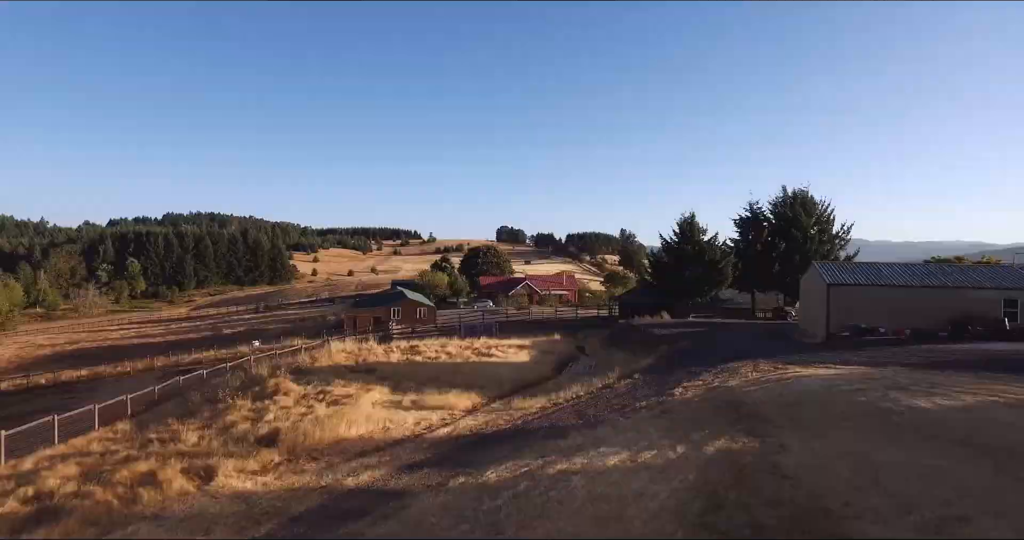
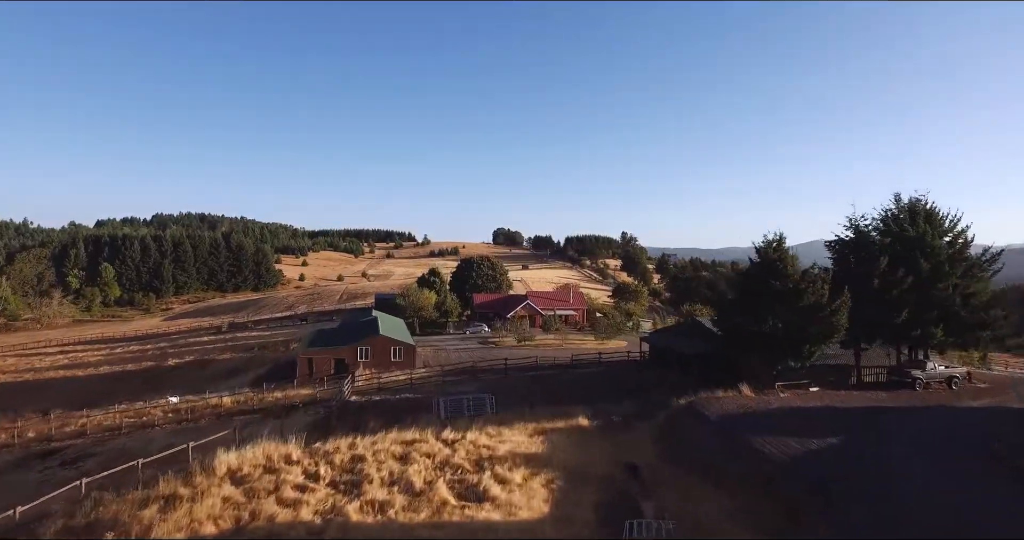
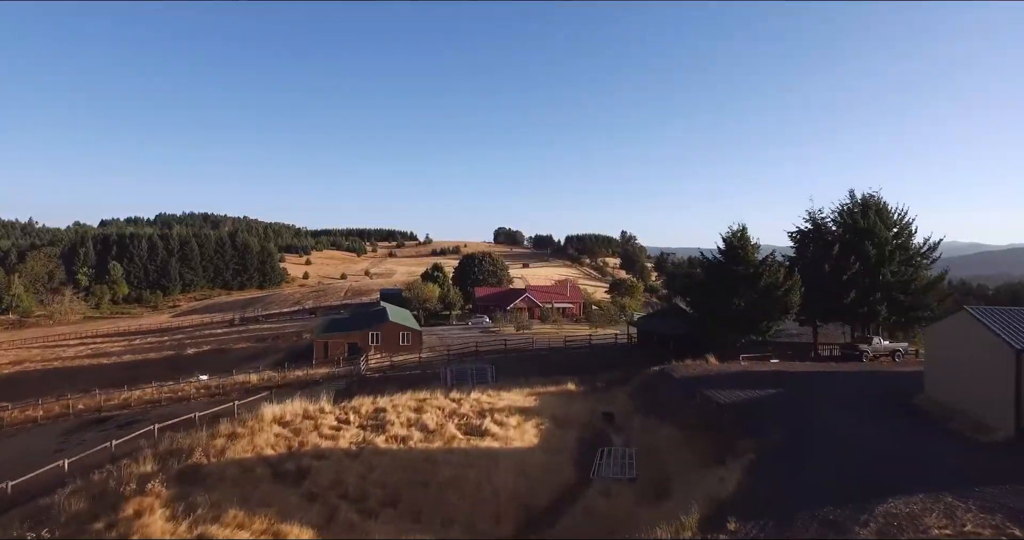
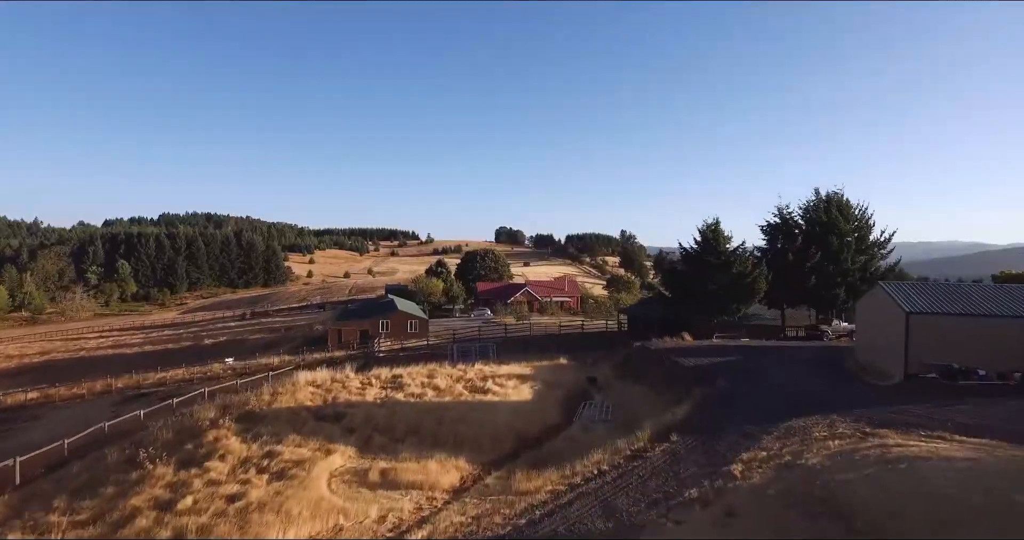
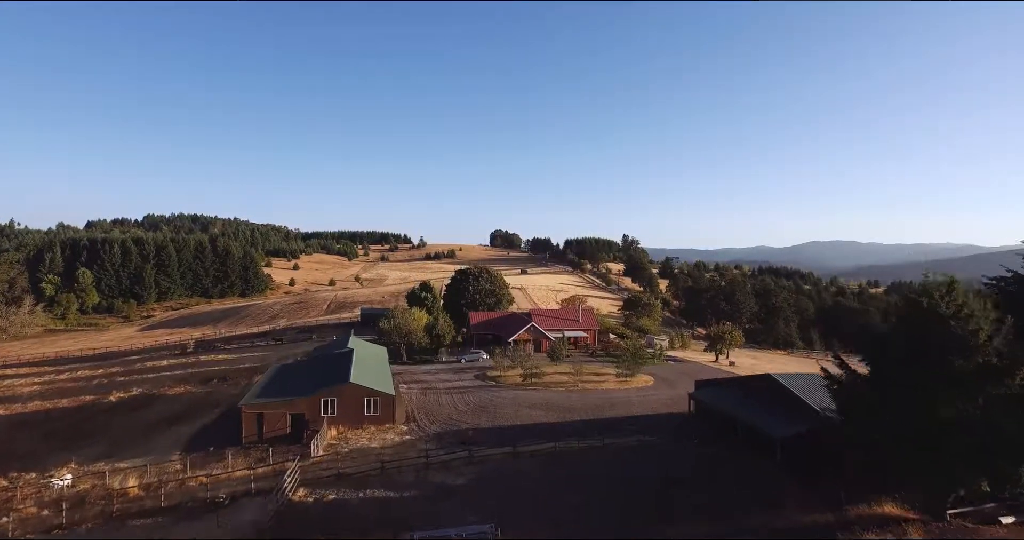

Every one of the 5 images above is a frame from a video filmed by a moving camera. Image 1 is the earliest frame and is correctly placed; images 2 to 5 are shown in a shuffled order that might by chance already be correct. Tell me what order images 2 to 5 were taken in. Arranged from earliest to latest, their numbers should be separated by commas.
4, 3, 2, 5
